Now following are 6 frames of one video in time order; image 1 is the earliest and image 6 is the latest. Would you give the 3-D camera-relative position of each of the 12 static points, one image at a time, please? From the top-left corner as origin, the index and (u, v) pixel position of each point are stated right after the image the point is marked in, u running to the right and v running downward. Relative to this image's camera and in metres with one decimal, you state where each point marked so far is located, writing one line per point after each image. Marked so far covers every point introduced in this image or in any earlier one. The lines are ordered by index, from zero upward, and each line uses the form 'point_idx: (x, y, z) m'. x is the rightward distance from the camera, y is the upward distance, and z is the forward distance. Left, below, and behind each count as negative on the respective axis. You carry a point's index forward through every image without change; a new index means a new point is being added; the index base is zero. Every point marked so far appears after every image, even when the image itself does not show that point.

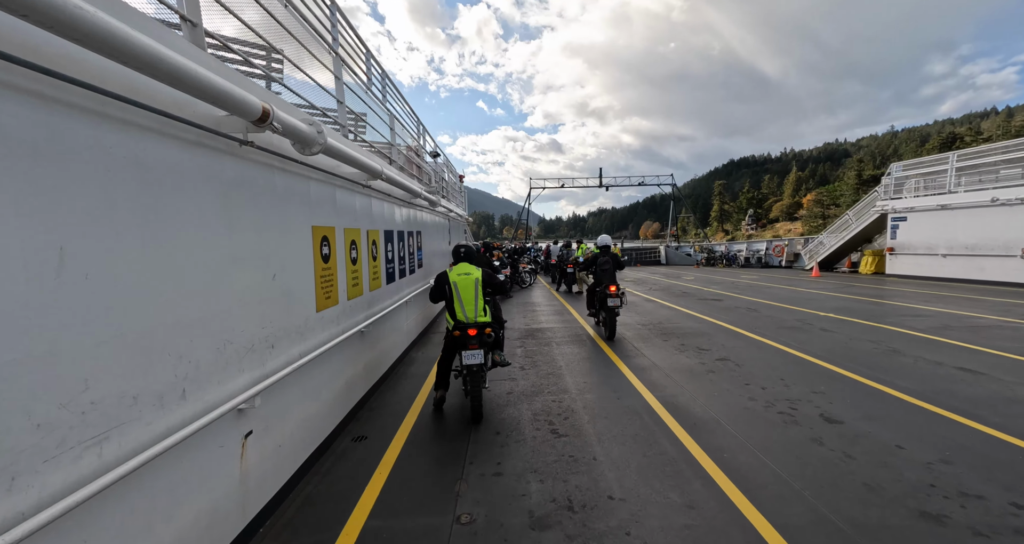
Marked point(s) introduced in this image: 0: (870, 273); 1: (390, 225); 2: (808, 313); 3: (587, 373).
0: (+14.4, 0.0, +16.6) m
1: (-1.8, +0.7, +6.3) m
2: (+6.4, -0.9, +8.8) m
3: (+1.0, -1.4, +5.7) m
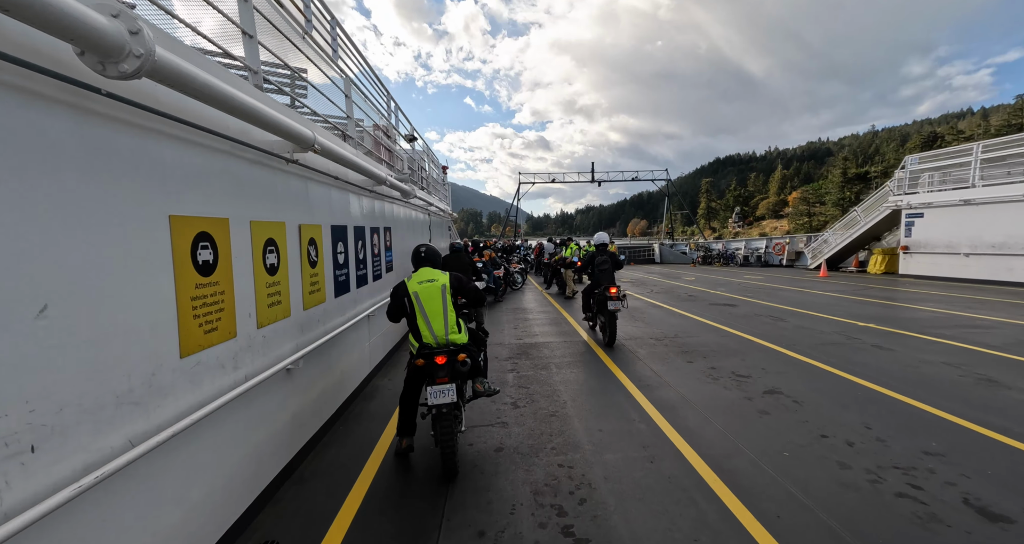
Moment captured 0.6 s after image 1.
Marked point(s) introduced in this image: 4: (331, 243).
0: (+14.0, 0.0, +15.7) m
1: (-2.0, +0.6, +4.9) m
2: (+6.2, -0.9, +7.6) m
3: (+0.9, -1.5, +4.3) m
4: (-1.9, +0.3, +4.5) m
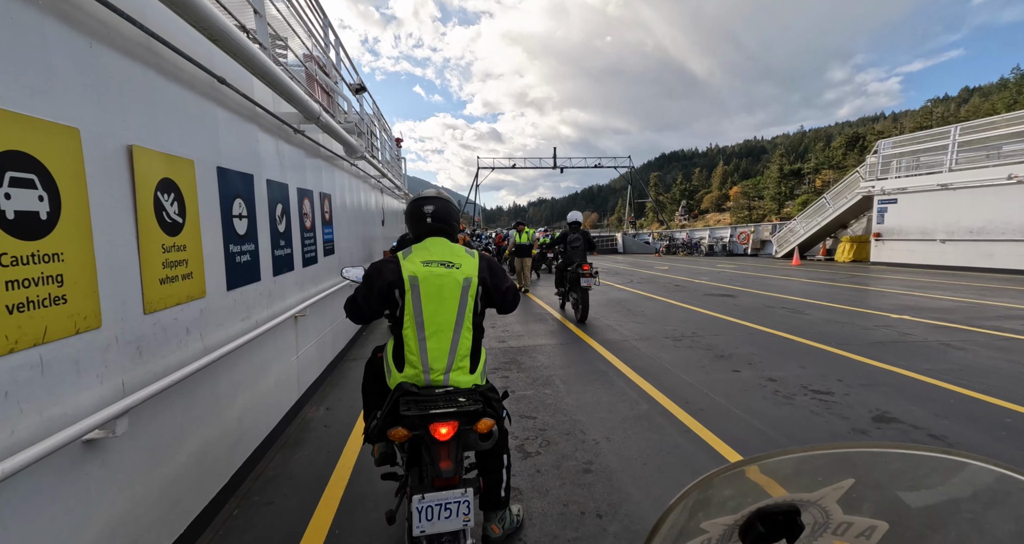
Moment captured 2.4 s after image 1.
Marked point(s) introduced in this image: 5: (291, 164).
0: (+12.7, +0.4, +15.6) m
1: (-1.9, +0.8, +3.0) m
2: (+5.8, -0.7, +6.7) m
3: (+1.0, -1.3, +2.8) m
4: (-1.8, +0.4, +2.6) m
5: (-2.1, +1.0, +3.9) m
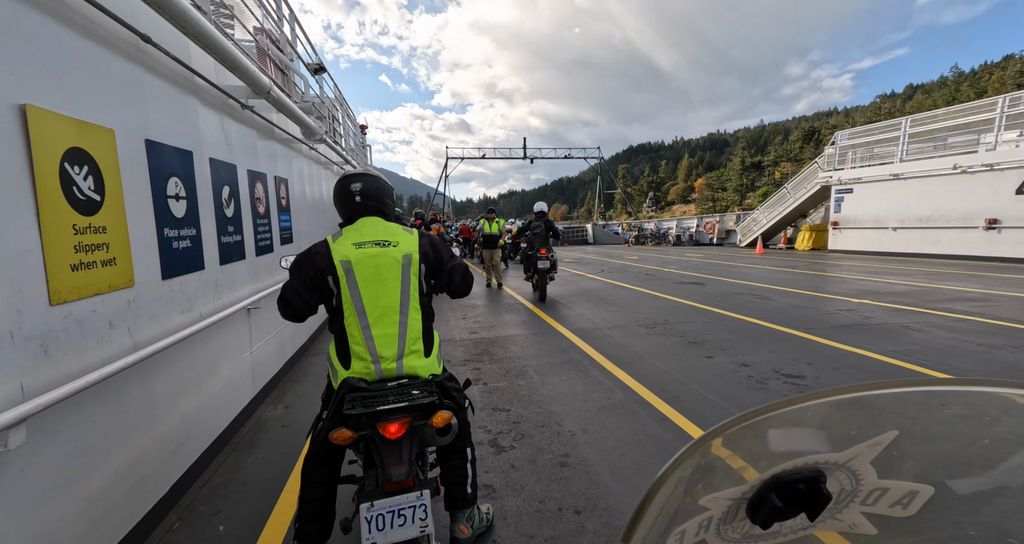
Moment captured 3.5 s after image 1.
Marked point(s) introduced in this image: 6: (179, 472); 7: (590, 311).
0: (+11.6, +0.9, +16.2) m
1: (-2.1, +0.9, +2.7) m
2: (+5.4, -0.4, +6.9) m
3: (+0.8, -1.2, +2.8) m
4: (-2.0, +0.5, +2.3) m
5: (-2.4, +1.1, +3.6) m
6: (-2.0, -1.2, +2.5) m
7: (+1.3, -0.7, +7.1) m
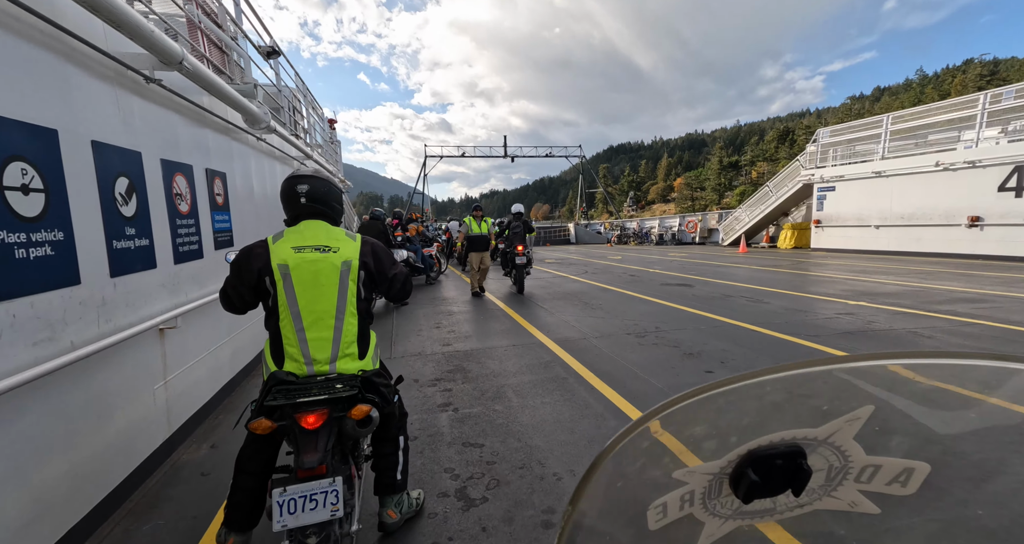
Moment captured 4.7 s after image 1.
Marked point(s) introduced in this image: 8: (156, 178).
0: (+10.8, +1.0, +16.1) m
1: (-2.3, +0.8, +2.0) m
2: (+5.0, -0.4, +6.6) m
3: (+0.6, -1.3, +2.2) m
4: (-2.2, +0.4, +1.7) m
5: (-2.6, +1.0, +2.9) m
6: (-2.1, -1.3, +1.8) m
7: (+1.0, -0.7, +6.6) m
8: (-2.6, +0.7, +3.0) m
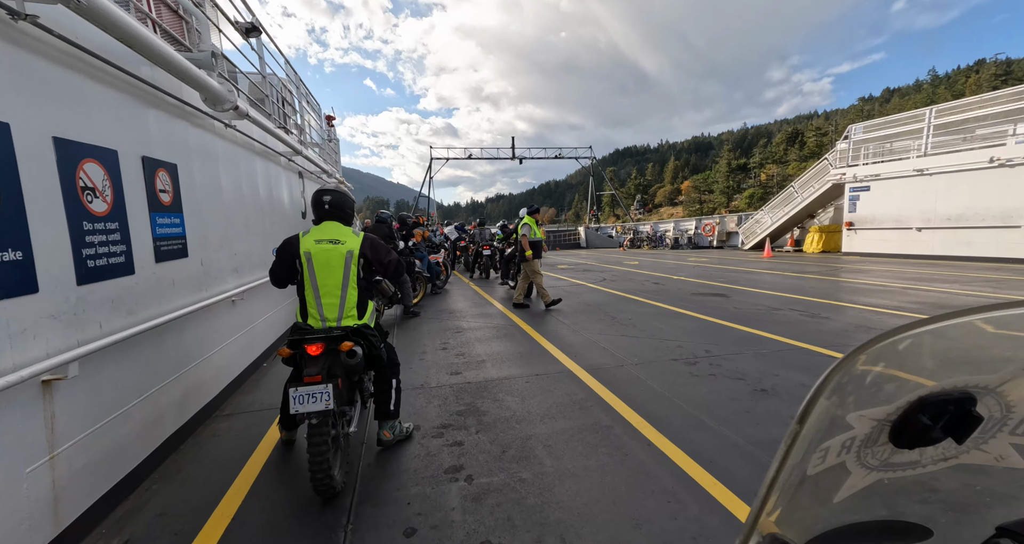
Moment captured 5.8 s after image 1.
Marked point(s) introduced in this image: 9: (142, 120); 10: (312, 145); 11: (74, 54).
0: (+11.2, +0.7, +15.1) m
1: (-2.1, +0.7, +1.1) m
2: (+5.3, -0.6, +5.6) m
3: (+0.8, -1.4, +1.3) m
4: (-2.0, +0.3, +0.8) m
5: (-2.4, +0.9, +2.0) m
6: (-1.9, -1.4, +0.9) m
7: (+1.2, -0.9, +5.6) m
8: (-2.4, +0.5, +2.1) m
9: (-2.7, +1.1, +3.0) m
10: (-4.6, +2.9, +9.4) m
11: (-2.5, +1.2, +2.4) m
